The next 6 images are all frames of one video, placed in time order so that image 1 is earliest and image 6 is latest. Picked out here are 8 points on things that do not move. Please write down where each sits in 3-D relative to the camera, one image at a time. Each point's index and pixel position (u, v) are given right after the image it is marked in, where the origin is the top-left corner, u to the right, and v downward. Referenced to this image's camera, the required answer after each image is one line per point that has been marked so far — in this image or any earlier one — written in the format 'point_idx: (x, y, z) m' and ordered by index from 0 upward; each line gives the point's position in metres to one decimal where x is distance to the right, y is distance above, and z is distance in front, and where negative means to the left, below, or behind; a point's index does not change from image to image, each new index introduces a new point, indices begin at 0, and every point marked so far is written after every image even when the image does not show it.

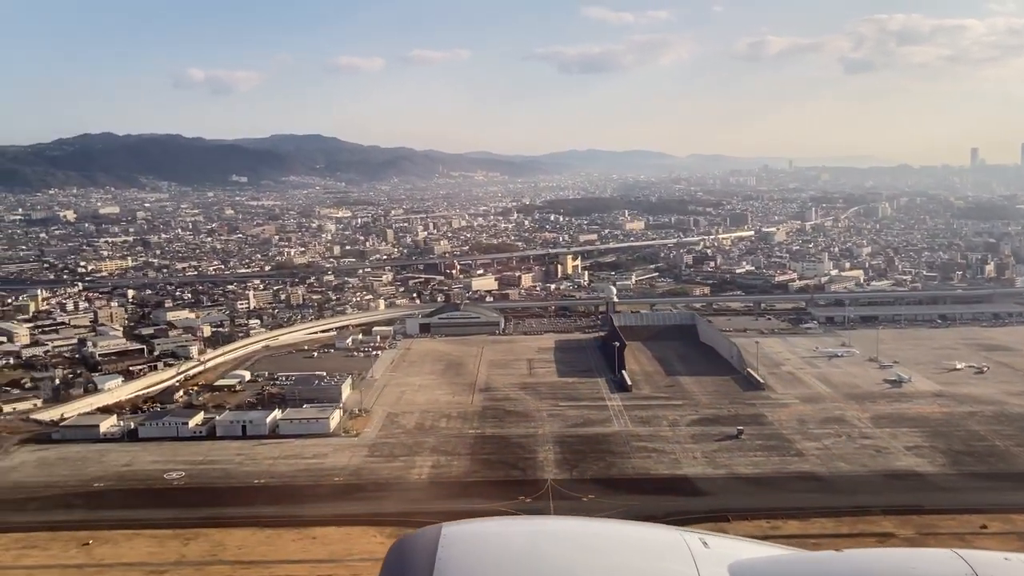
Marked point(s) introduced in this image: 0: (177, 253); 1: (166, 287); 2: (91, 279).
0: (-5.2, +0.5, +15.3) m
1: (-3.7, 0.0, +10.5) m
2: (-5.0, +0.1, +11.7) m
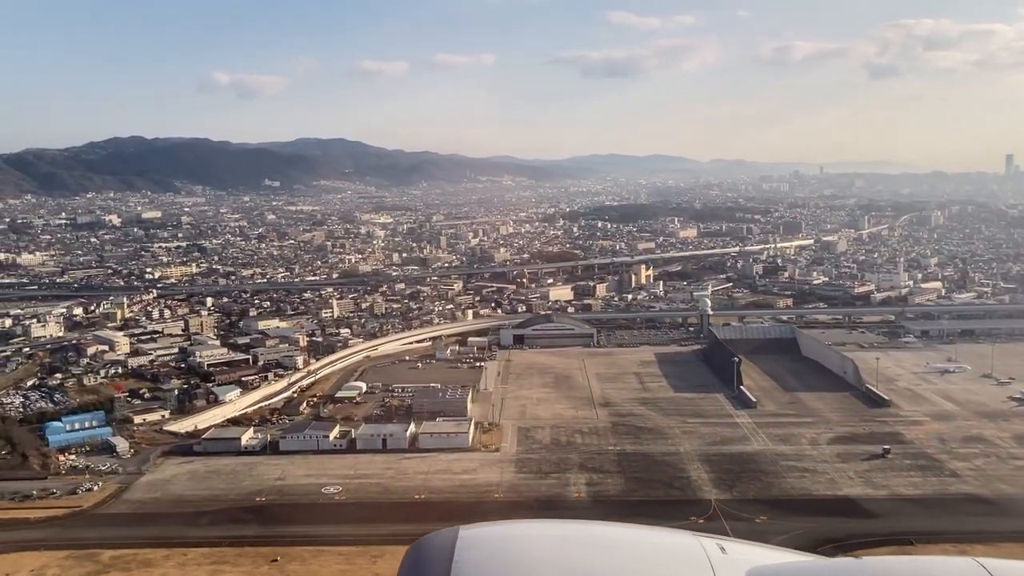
0: (-4.3, +0.4, +15.4) m
1: (-2.9, -0.1, +10.6) m
2: (-4.2, 0.0, +11.8) m
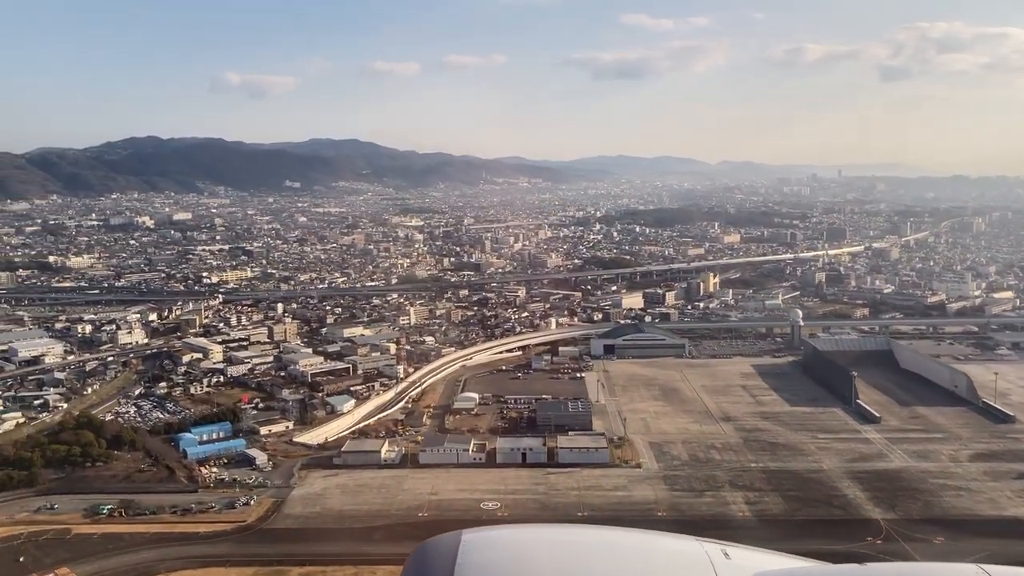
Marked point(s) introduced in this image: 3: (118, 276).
0: (-3.5, +0.4, +15.4) m
1: (-2.2, -0.1, +10.6) m
2: (-3.4, 0.0, +11.8) m
3: (-5.6, +0.2, +14.0) m
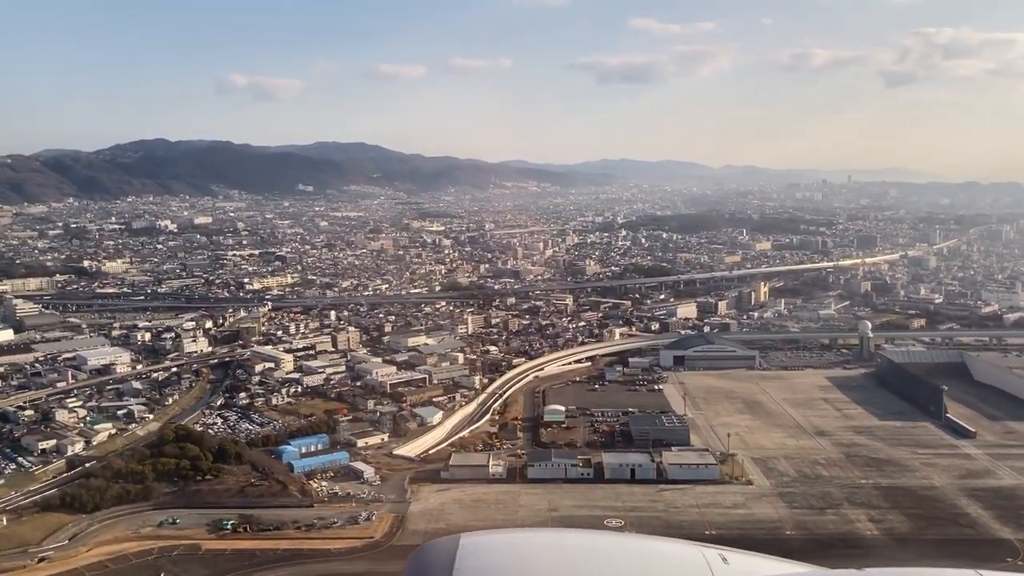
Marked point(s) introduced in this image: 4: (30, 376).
0: (-3.0, +0.3, +15.5) m
1: (-1.7, -0.2, +10.7) m
2: (-2.9, -0.1, +11.8) m
3: (-5.1, +0.1, +14.0) m
4: (-3.6, -0.7, +7.3) m
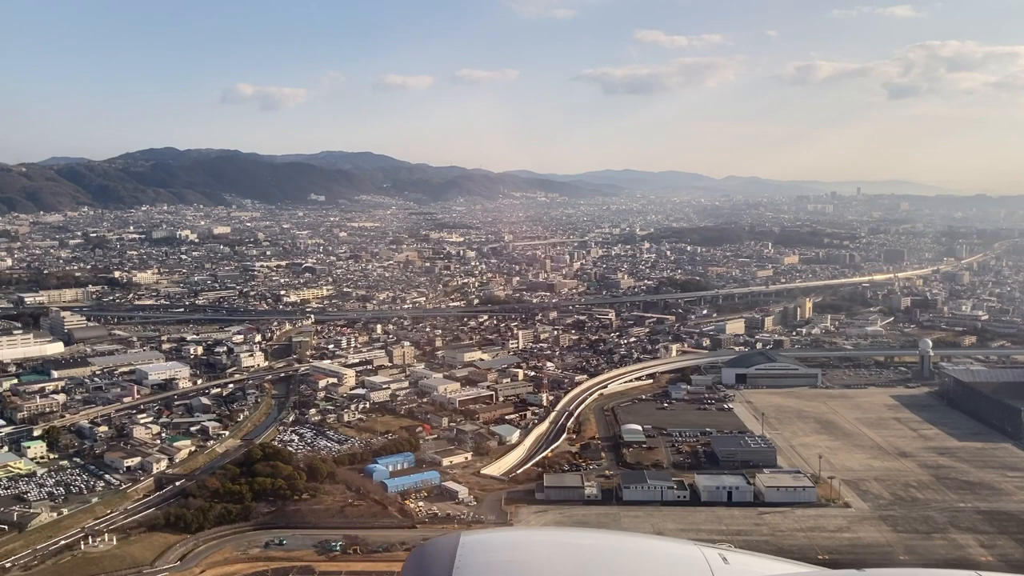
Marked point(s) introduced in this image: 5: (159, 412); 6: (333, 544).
0: (-2.5, +0.1, +15.5) m
1: (-1.2, -0.4, +10.7) m
2: (-2.4, -0.3, +11.8) m
3: (-4.6, -0.1, +14.0) m
4: (-3.1, -0.8, +7.3) m
5: (-2.4, -0.8, +6.6) m
6: (-0.8, -1.1, +4.2) m
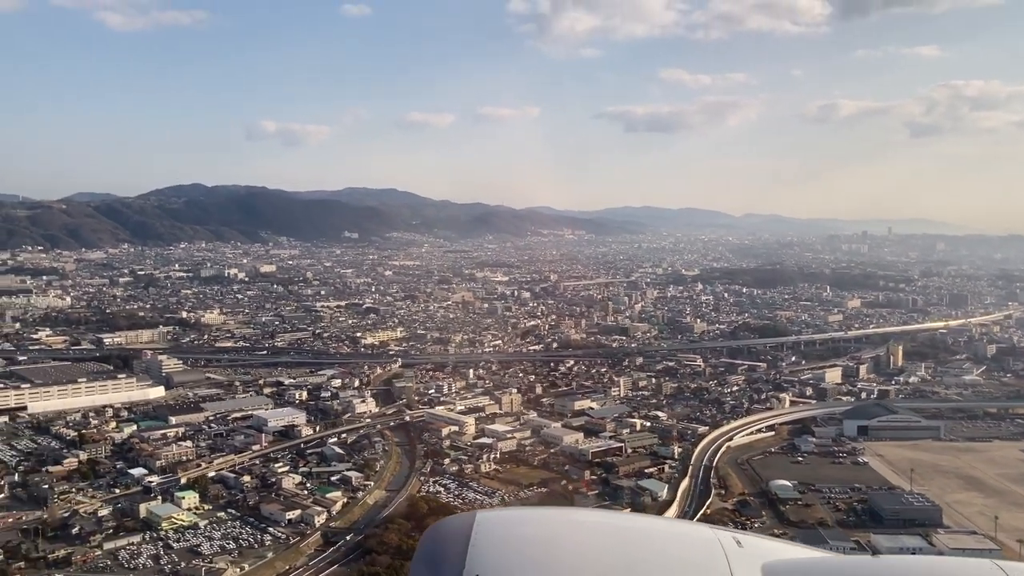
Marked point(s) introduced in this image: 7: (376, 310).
0: (-1.4, -0.6, +15.5) m
1: (-0.2, -0.9, +10.7) m
2: (-1.4, -0.8, +11.9) m
3: (-3.5, -0.7, +14.1) m
4: (-2.2, -1.1, +7.4) m
5: (-1.5, -1.2, +6.6) m
6: (+0.1, -1.3, +4.1) m
7: (-2.5, -0.4, +17.8) m
